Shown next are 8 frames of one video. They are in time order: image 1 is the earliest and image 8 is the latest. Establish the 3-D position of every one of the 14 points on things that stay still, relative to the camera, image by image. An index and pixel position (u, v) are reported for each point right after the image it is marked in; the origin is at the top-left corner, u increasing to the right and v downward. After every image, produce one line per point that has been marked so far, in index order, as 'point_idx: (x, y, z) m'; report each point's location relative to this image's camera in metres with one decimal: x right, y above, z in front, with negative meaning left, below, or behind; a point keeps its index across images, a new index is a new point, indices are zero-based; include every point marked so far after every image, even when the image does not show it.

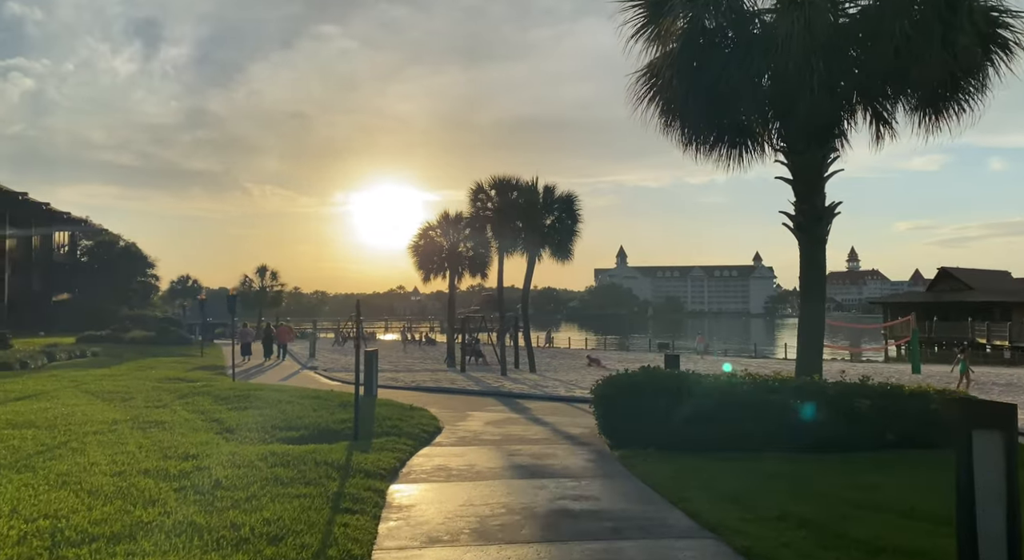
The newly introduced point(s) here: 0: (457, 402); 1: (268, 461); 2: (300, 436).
0: (-1.2, -2.6, +15.7) m
1: (-2.5, -1.8, +7.6) m
2: (-2.7, -2.0, +9.7) m
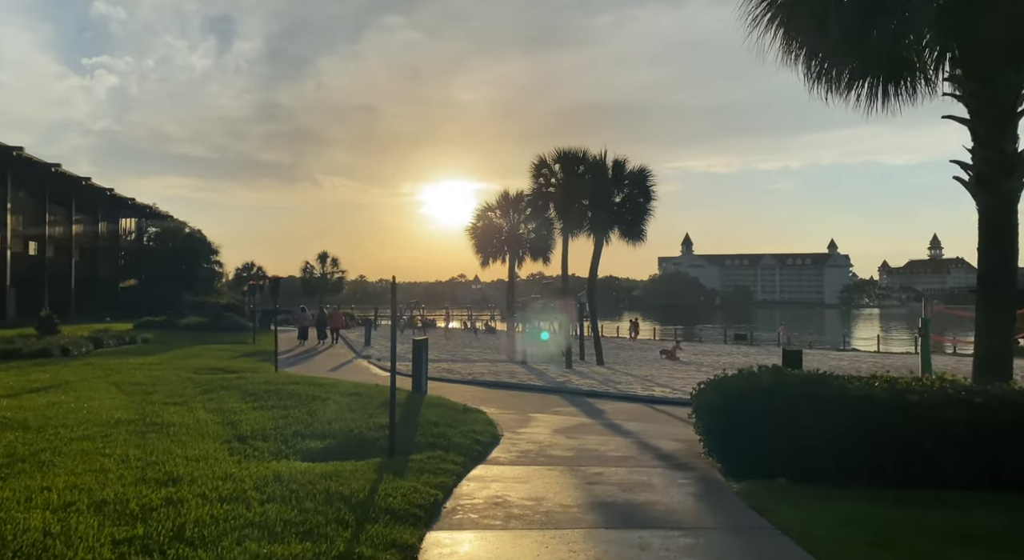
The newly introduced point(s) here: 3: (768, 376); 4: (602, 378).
0: (+0.2, -2.2, +13.6) m
1: (-1.9, -1.6, +5.7) m
2: (-1.9, -1.7, +7.8) m
3: (+2.5, -0.9, +7.2) m
4: (+2.3, -2.5, +19.0) m
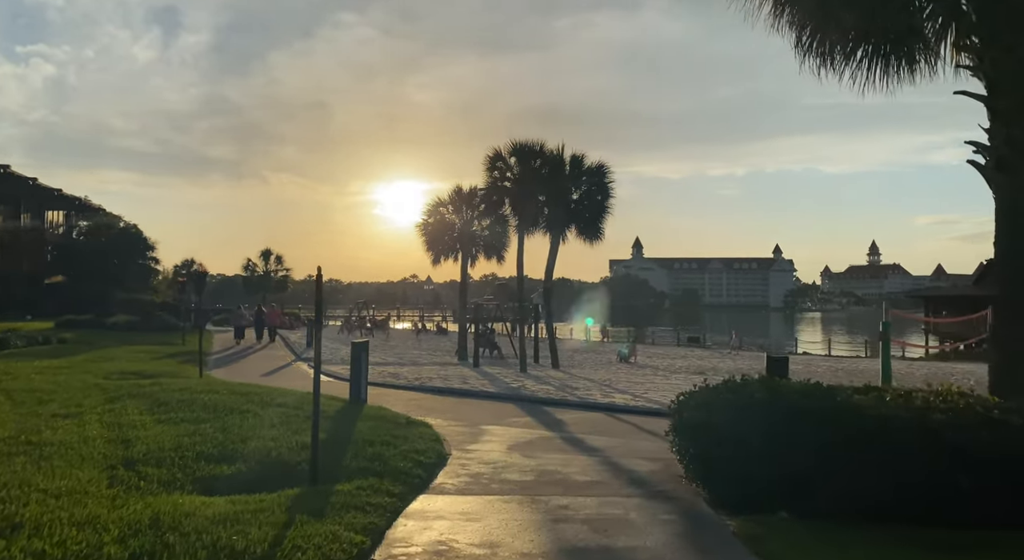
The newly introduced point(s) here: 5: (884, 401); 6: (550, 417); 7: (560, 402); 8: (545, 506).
0: (-0.7, -2.2, +12.4) m
1: (-2.2, -1.5, +4.3) m
2: (-2.4, -1.7, +6.4) m
3: (+2.1, -0.9, +6.1) m
4: (+1.1, -2.5, +17.9) m
5: (+2.9, -1.0, +5.8) m
6: (+0.6, -2.2, +11.9) m
7: (+0.9, -2.2, +13.4) m
8: (+0.3, -1.8, +6.0) m
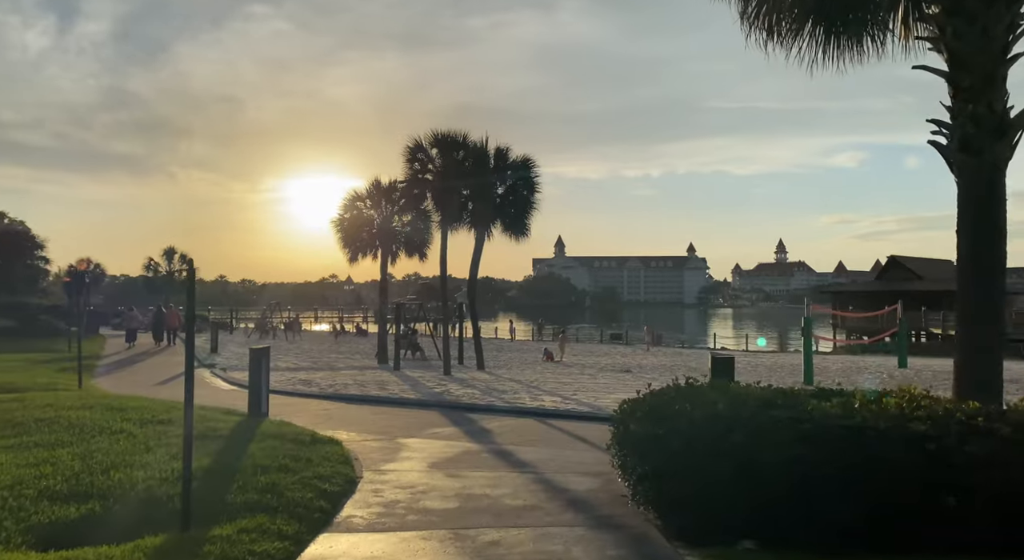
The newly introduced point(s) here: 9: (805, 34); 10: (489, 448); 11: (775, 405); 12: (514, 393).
0: (-1.9, -2.1, +11.3) m
1: (-2.5, -1.5, +3.1) m
2: (-2.9, -1.6, +5.2) m
3: (+1.5, -0.8, +5.3) m
4: (-0.7, -2.4, +16.9) m
5: (+2.4, -0.9, +5.2) m
6: (-0.5, -2.1, +10.9) m
7: (-0.4, -2.1, +12.5) m
8: (-0.3, -1.8, +5.0) m
9: (+2.9, +2.4, +7.3) m
10: (-0.3, -2.0, +9.0) m
11: (+1.8, -0.9, +5.2) m
12: (0.0, -2.3, +15.2) m
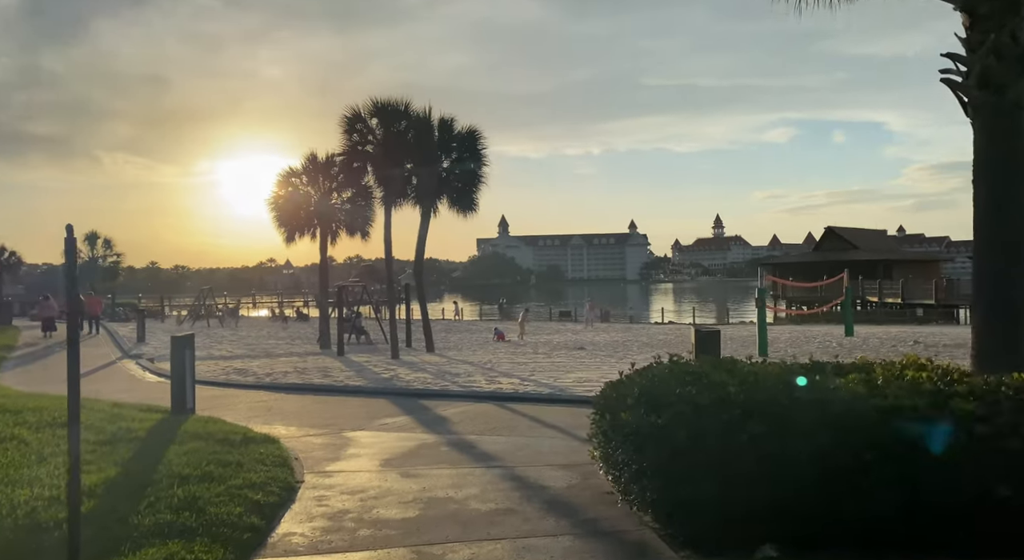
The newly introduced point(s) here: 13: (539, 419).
0: (-2.5, -1.8, +10.2) m
1: (-2.5, -1.4, +2.0) m
2: (-3.1, -1.5, +4.0) m
3: (+1.3, -0.6, +4.5) m
4: (-1.7, -1.9, +16.0) m
5: (+2.2, -0.6, +4.4) m
6: (-1.1, -1.8, +10.0) m
7: (-1.1, -1.8, +11.6) m
8: (-0.4, -1.6, +4.1) m
9: (+2.5, +2.8, +6.5) m
10: (-0.7, -1.7, +8.1) m
11: (+1.7, -0.6, +4.4) m
12: (-0.9, -1.8, +14.3) m
13: (+0.3, -1.7, +9.1) m
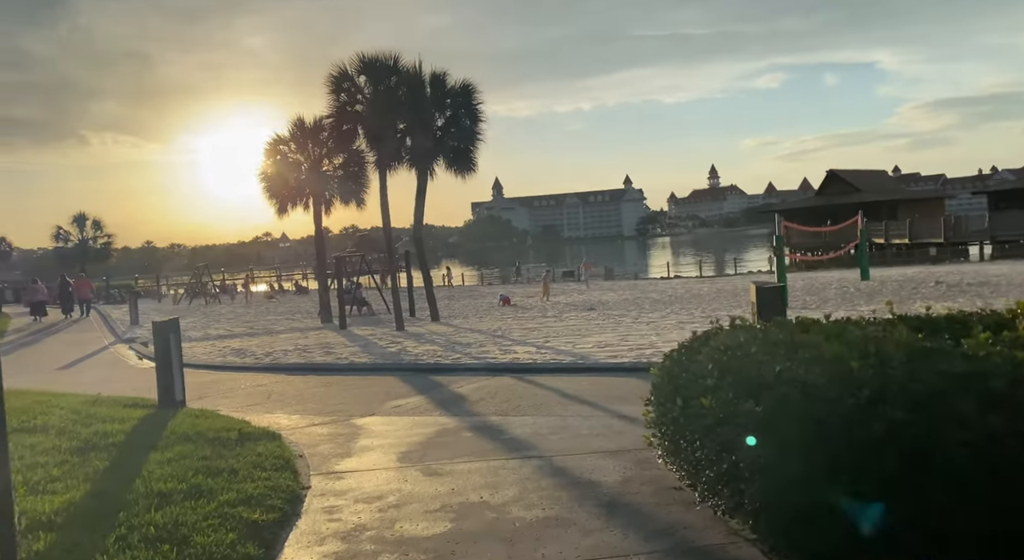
0: (-2.2, -1.4, +9.3) m
1: (-2.2, -1.4, +1.1) m
2: (-2.8, -1.5, +3.1) m
3: (+1.6, -0.3, +3.6) m
4: (-1.4, -1.2, +15.1) m
5: (+2.4, -0.3, +3.5) m
6: (-0.8, -1.3, +9.1) m
7: (-0.8, -1.2, +10.6) m
8: (-0.1, -1.4, +3.2) m
9: (+2.5, +3.2, +5.4) m
10: (-0.4, -1.4, +7.1) m
11: (+1.9, -0.3, +3.4) m
12: (-0.6, -1.2, +13.4) m
13: (+0.6, -1.2, +8.2) m
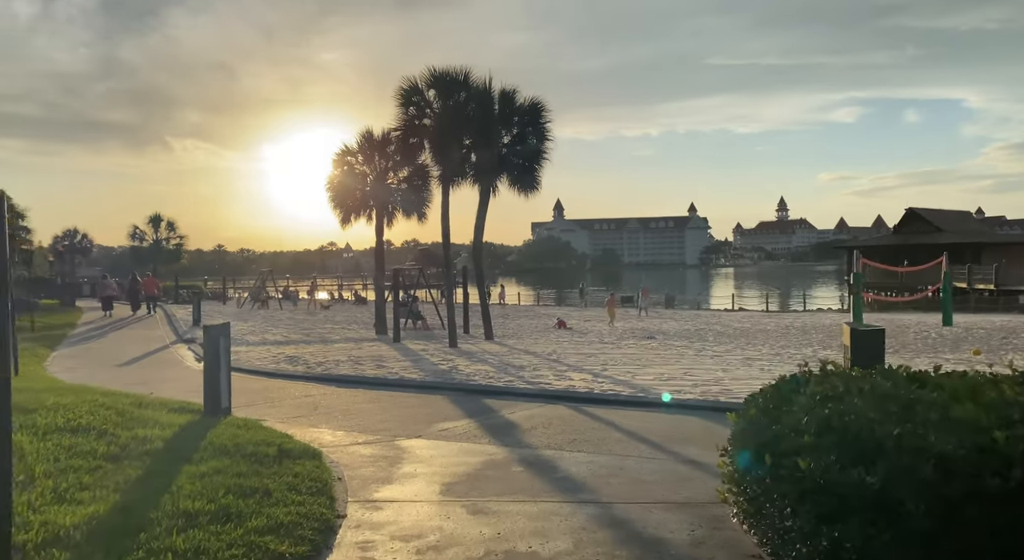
0: (-1.5, -1.6, +9.0) m
1: (-2.2, -1.4, +0.7) m
2: (-2.6, -1.4, +2.8) m
3: (+1.8, -0.5, +3.0) m
4: (-0.3, -1.6, +14.6) m
5: (+2.7, -0.6, +2.8) m
6: (-0.2, -1.6, +8.6) m
7: (-0.1, -1.5, +10.2) m
8: (+0.1, -1.5, +2.7) m
9: (+3.1, +2.9, +4.8) m
10: (+0.1, -1.6, +6.7) m
11: (+2.1, -0.5, +2.8) m
12: (+0.4, -1.5, +12.9) m
13: (+1.2, -1.5, +7.7) m
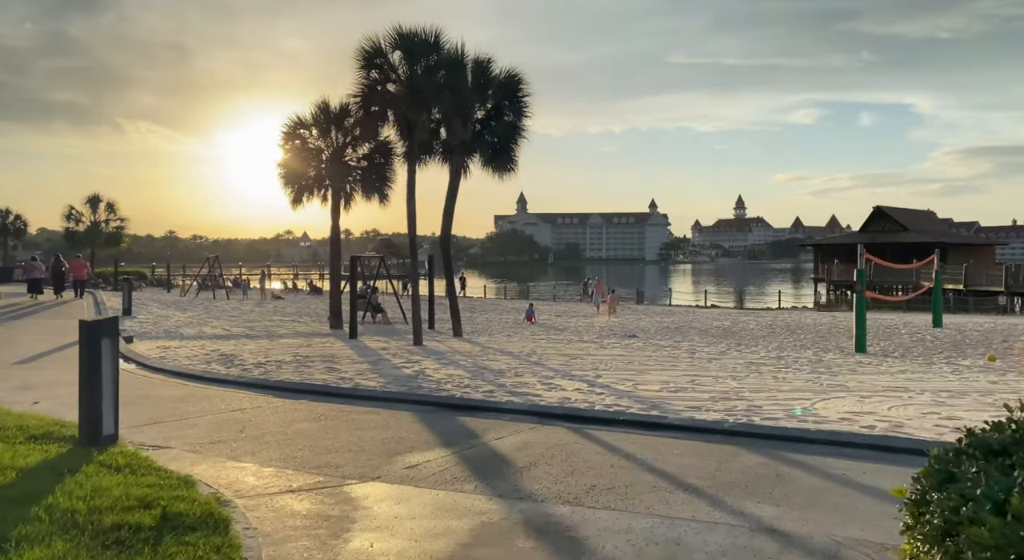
0: (-1.6, -1.4, +6.9) m
1: (-1.9, -1.3, -1.4) m
2: (-2.4, -1.3, +0.7) m
3: (+2.0, -0.5, +1.0) m
4: (-0.7, -1.4, +12.6) m
5: (+2.9, -0.5, +0.9) m
6: (-0.3, -1.5, +6.6) m
7: (-0.2, -1.4, +8.1) m
8: (+0.3, -1.4, +0.7) m
9: (+3.3, +2.9, +2.9) m
10: (+0.1, -1.5, +4.6) m
11: (+2.4, -0.5, +0.9) m
12: (+0.1, -1.4, +10.9) m
13: (+1.1, -1.4, +5.7) m
